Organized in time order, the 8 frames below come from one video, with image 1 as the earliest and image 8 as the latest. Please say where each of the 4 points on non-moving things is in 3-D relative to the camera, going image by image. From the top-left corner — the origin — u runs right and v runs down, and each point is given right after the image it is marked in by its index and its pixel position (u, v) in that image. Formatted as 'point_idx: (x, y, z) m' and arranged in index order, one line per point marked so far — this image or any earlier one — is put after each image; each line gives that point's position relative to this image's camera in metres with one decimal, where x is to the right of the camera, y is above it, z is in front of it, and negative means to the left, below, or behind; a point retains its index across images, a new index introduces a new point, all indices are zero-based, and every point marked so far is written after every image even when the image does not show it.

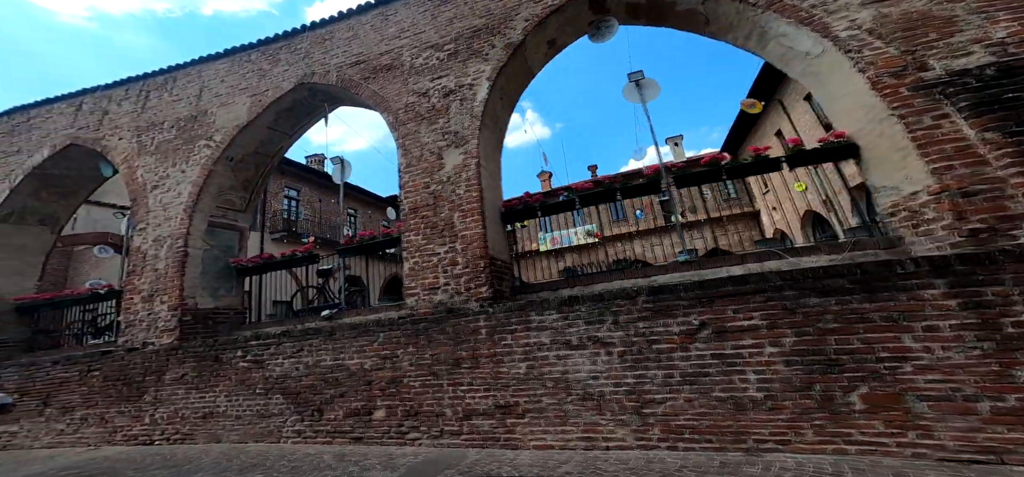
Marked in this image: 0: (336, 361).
0: (-2.3, -1.6, +5.2) m
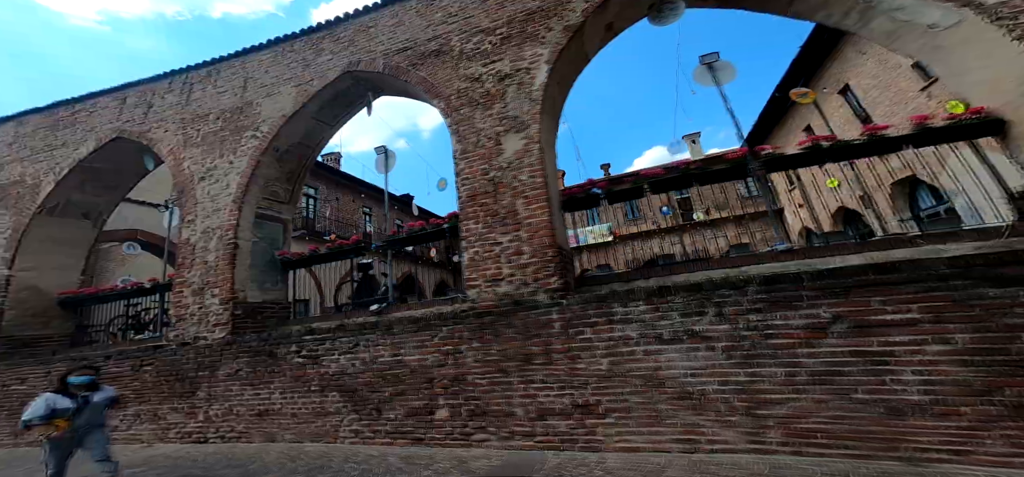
0: (-1.5, -1.5, +5.0) m
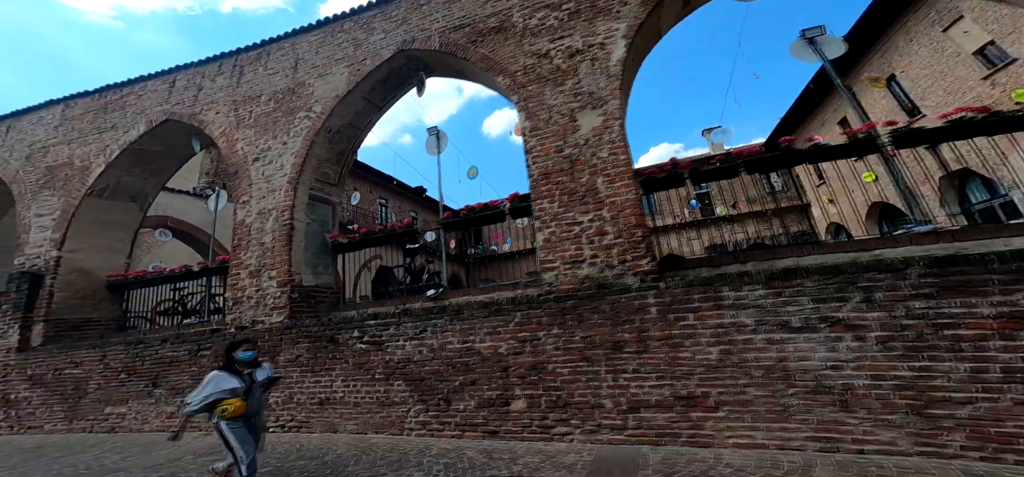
0: (-0.6, -1.2, +4.7) m
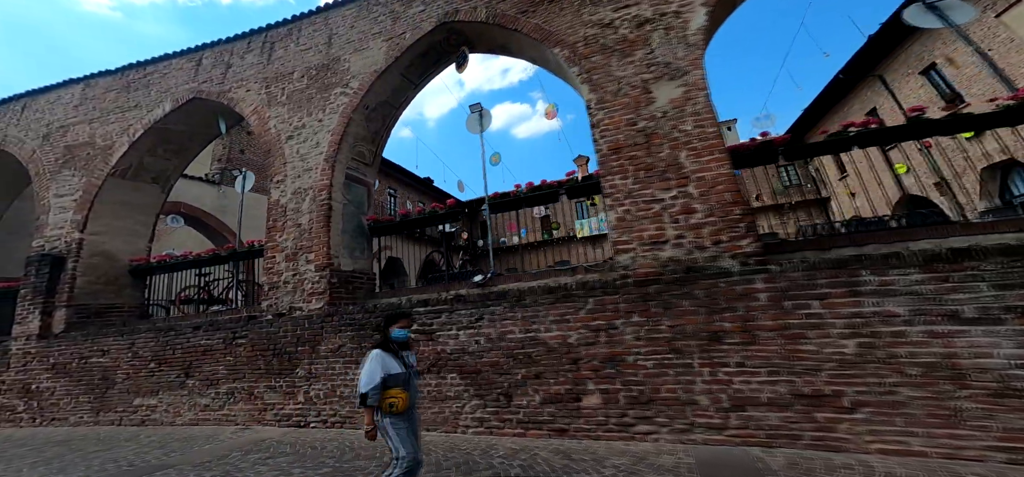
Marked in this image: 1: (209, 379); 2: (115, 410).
0: (+0.1, -1.0, +4.3) m
1: (-4.3, -2.1, +6.2) m
2: (-5.7, -2.5, +5.9) m
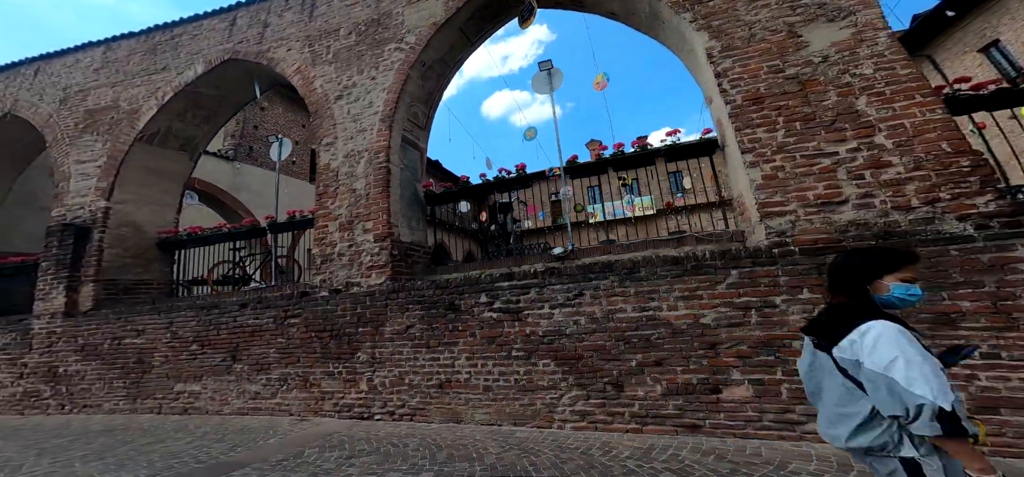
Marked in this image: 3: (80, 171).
0: (+1.2, -0.7, +3.7) m
1: (-3.3, -1.7, +5.6) m
2: (-4.7, -2.1, +5.4) m
3: (-7.7, +1.2, +7.1) m
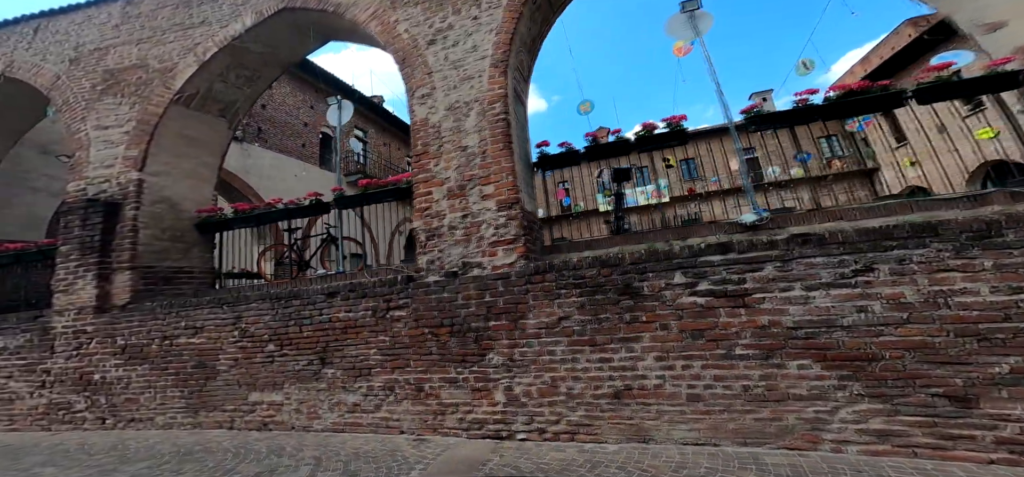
0: (+2.8, -0.4, +2.7) m
1: (-1.7, -1.4, +4.5) m
2: (-3.1, -1.8, +4.3) m
3: (-6.1, +1.5, +6.0) m
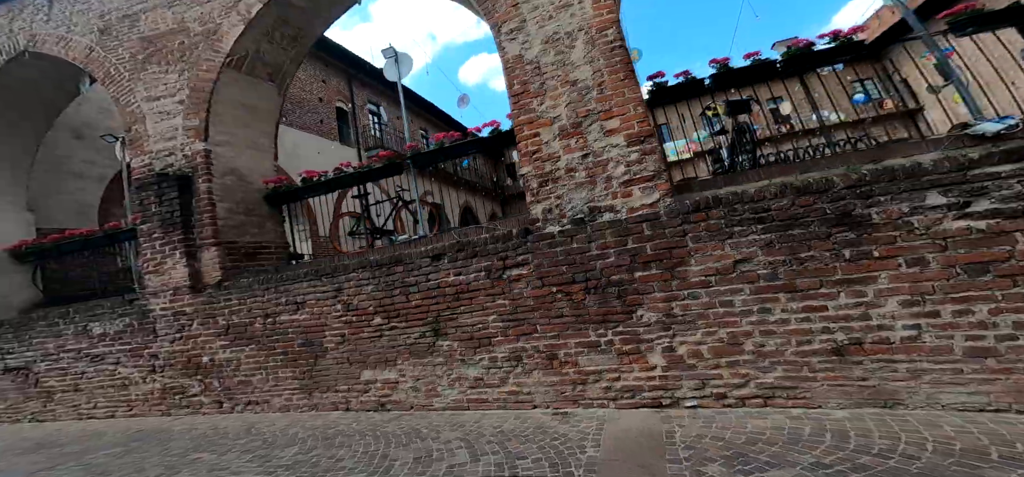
0: (+4.0, +0.2, +1.9) m
1: (-0.3, -0.9, +4.1) m
2: (-1.7, -1.5, +3.9) m
3: (-4.9, +1.8, +5.5) m
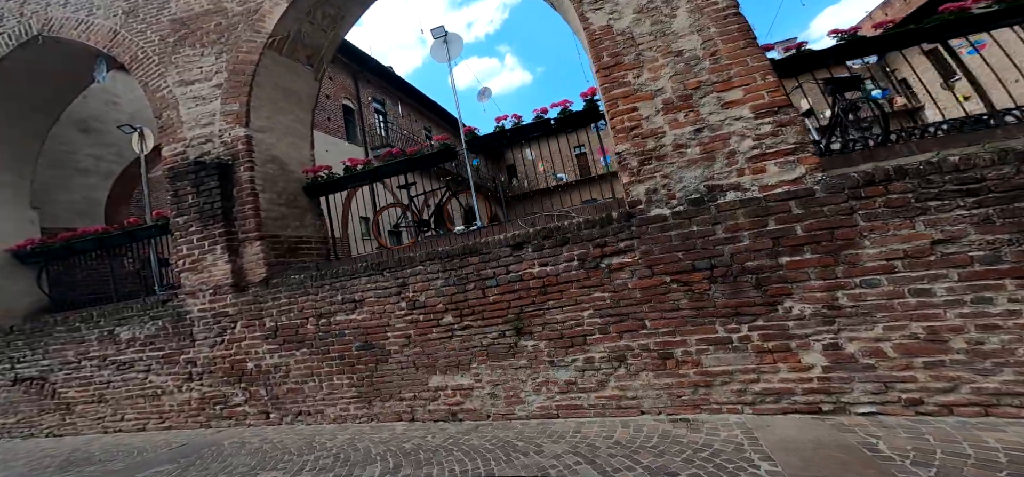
0: (+4.9, +0.4, +1.4) m
1: (+0.6, -0.8, +3.5) m
2: (-0.8, -1.3, +3.4) m
3: (-4.0, +1.9, +5.1) m
